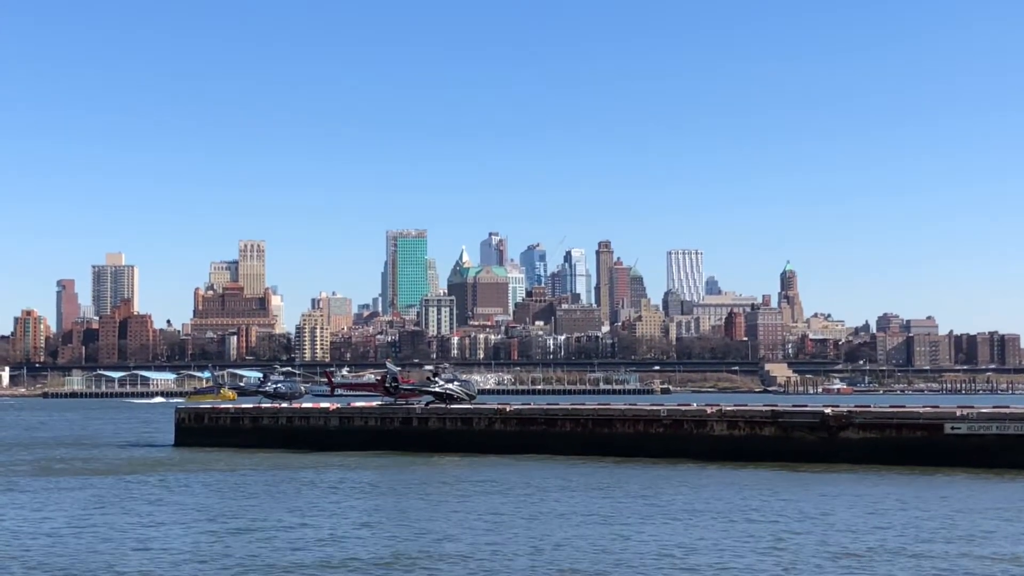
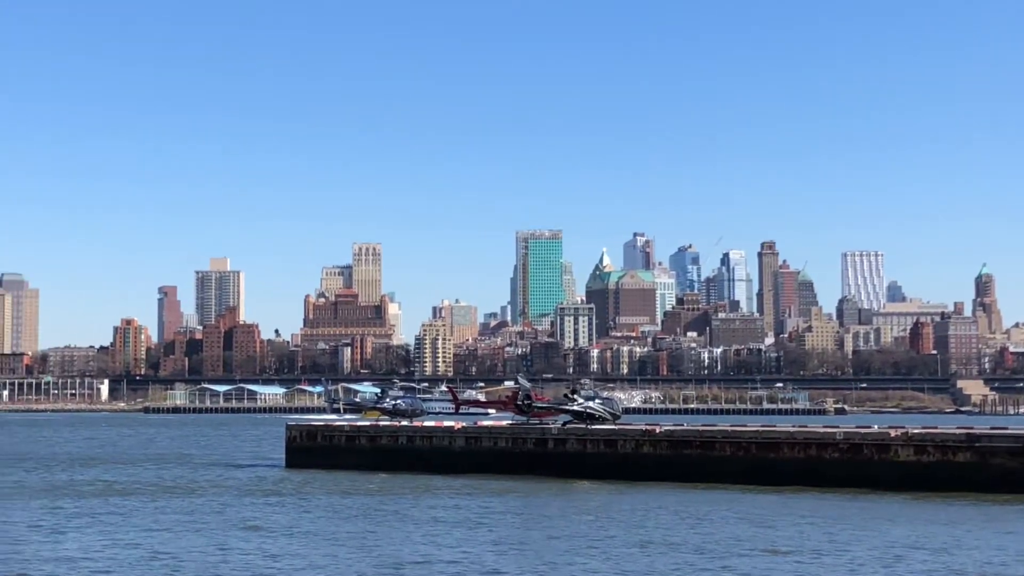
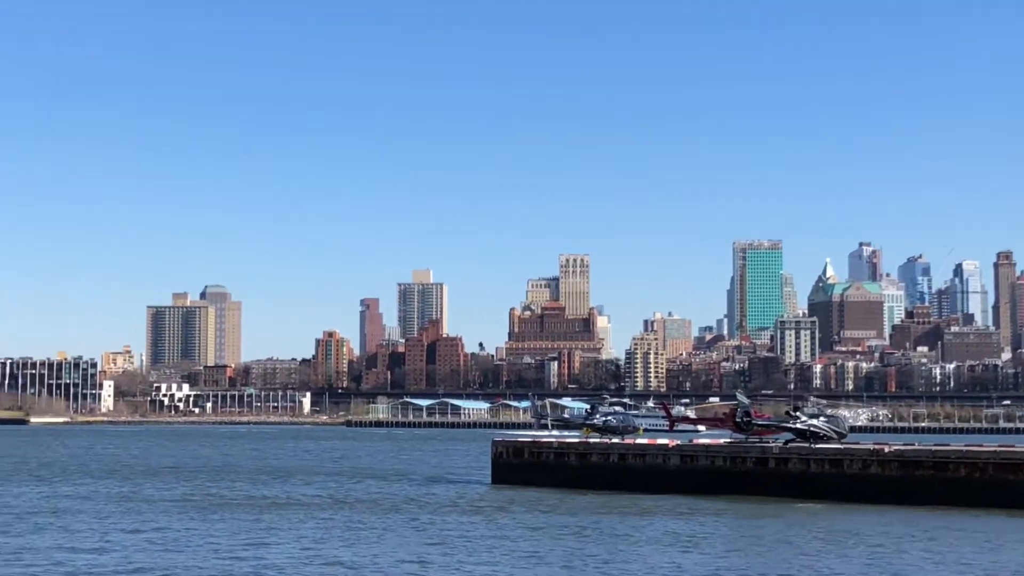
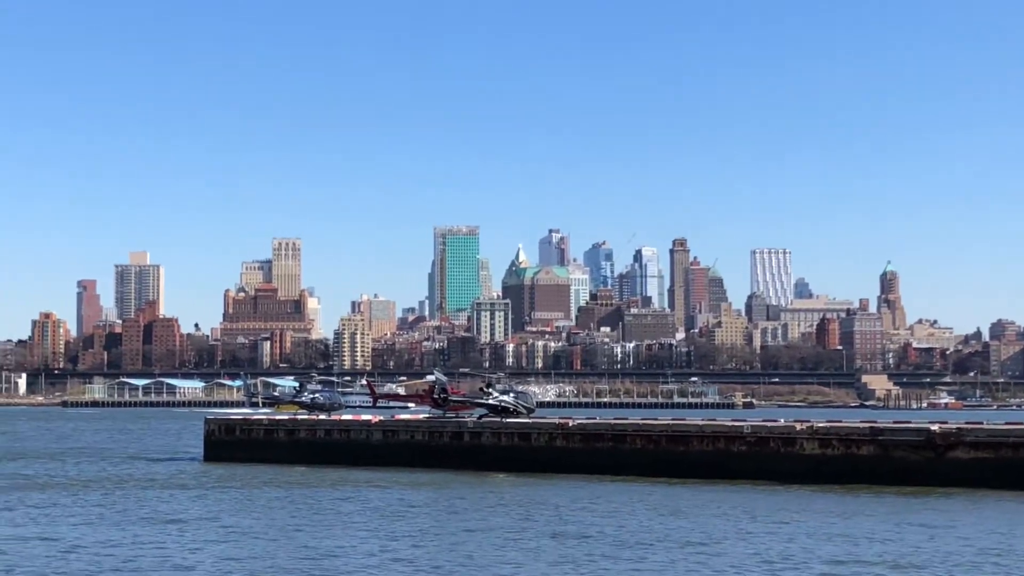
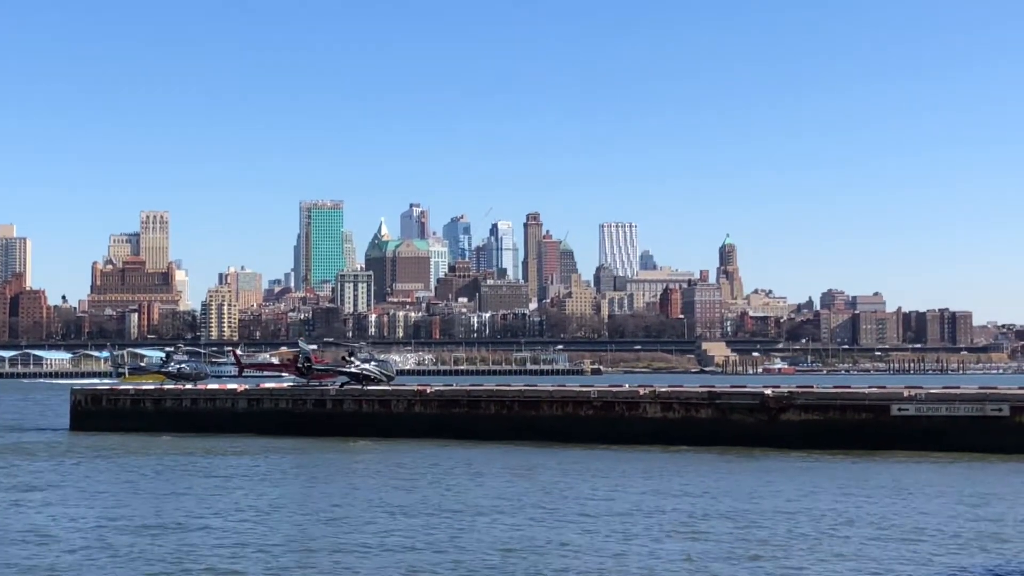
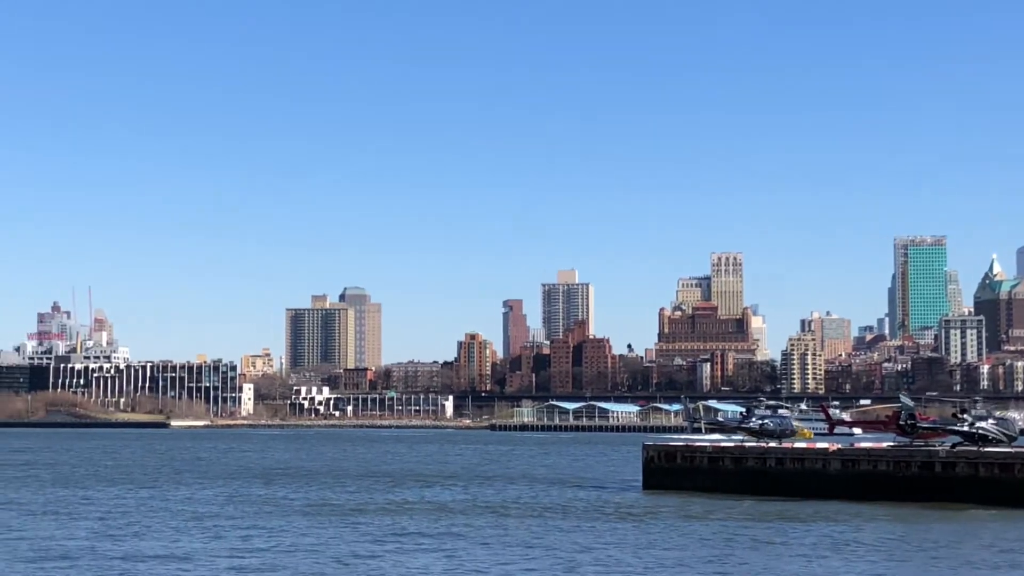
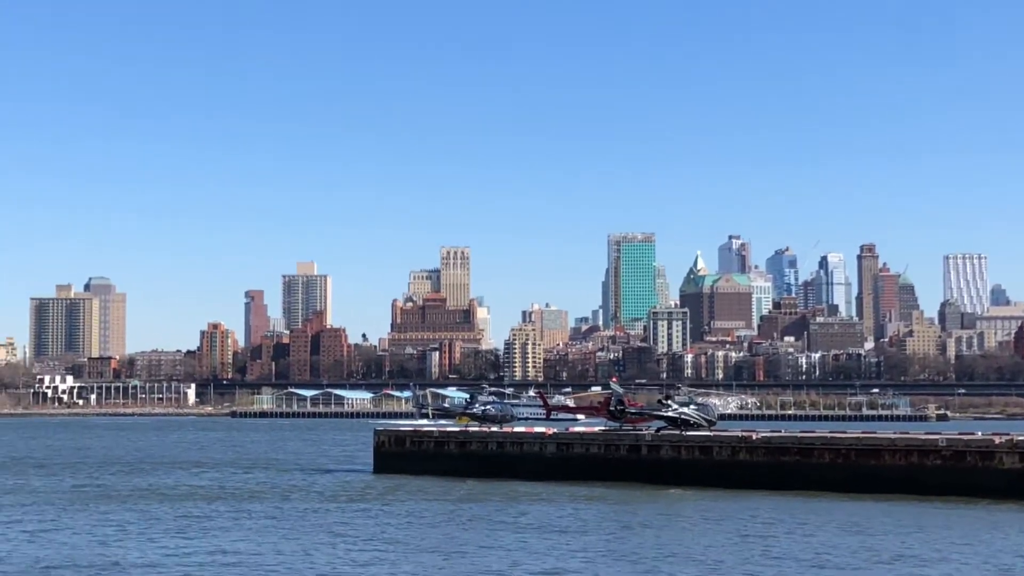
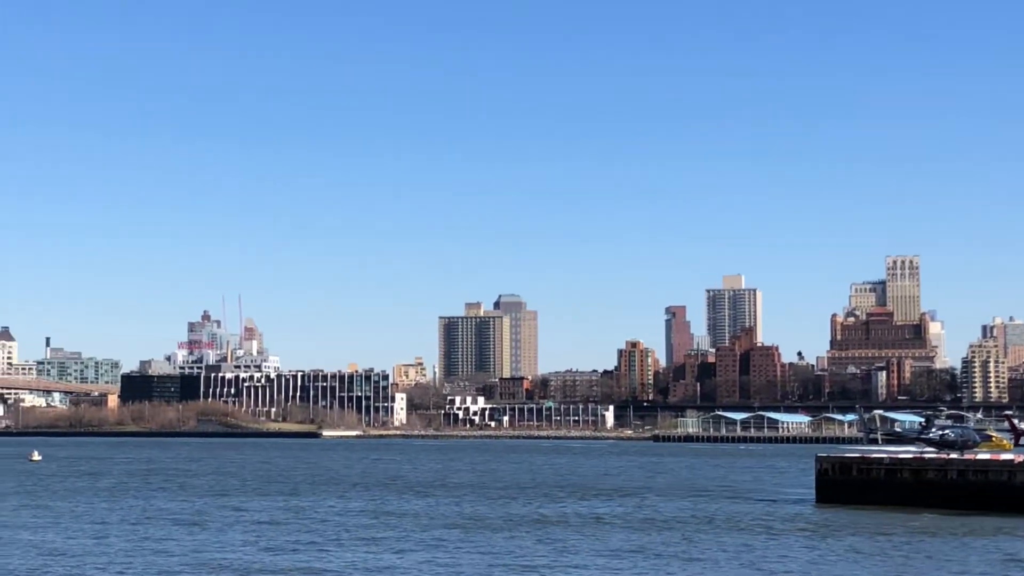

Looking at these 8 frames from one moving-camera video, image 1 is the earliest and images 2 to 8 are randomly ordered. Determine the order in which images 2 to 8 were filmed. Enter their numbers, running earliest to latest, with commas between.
5, 4, 2, 7, 3, 6, 8
